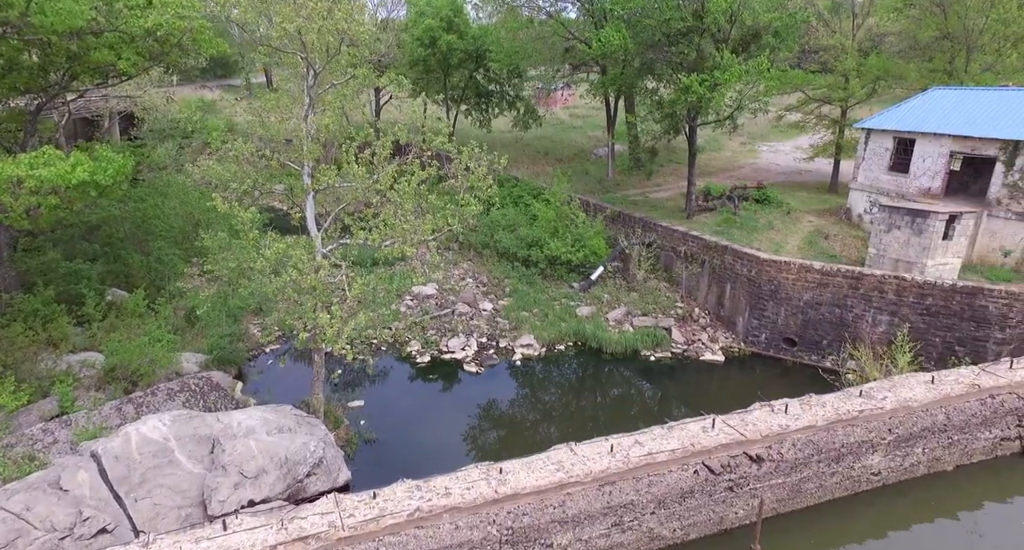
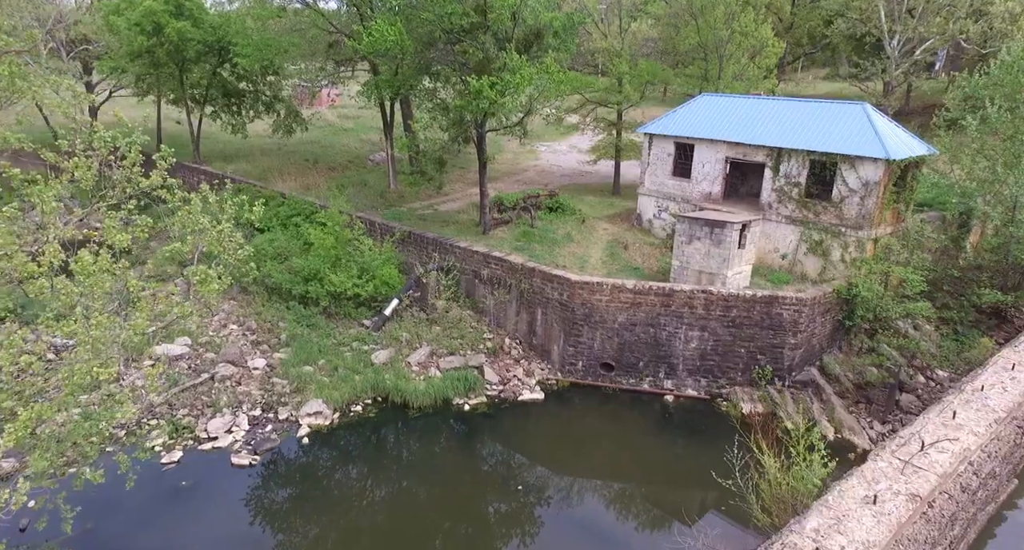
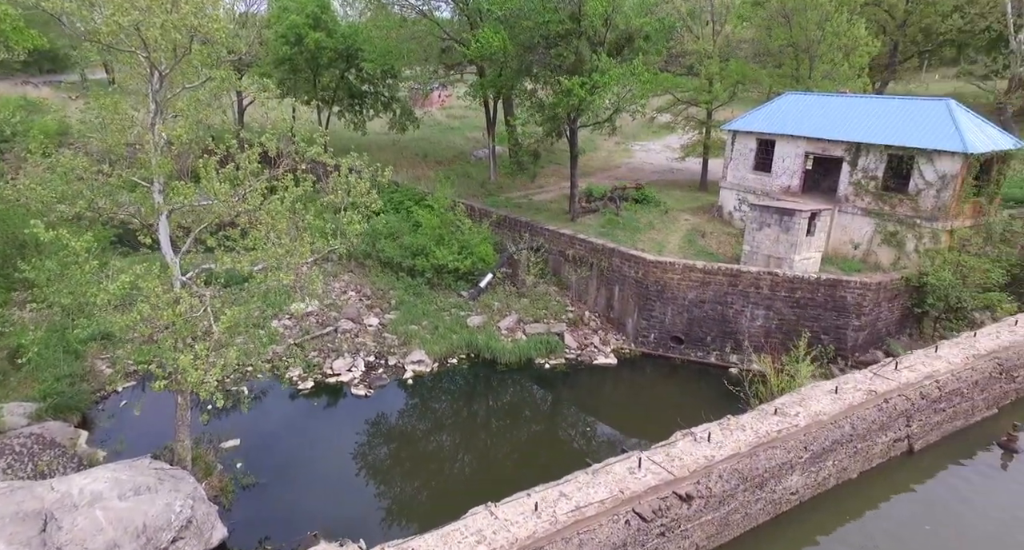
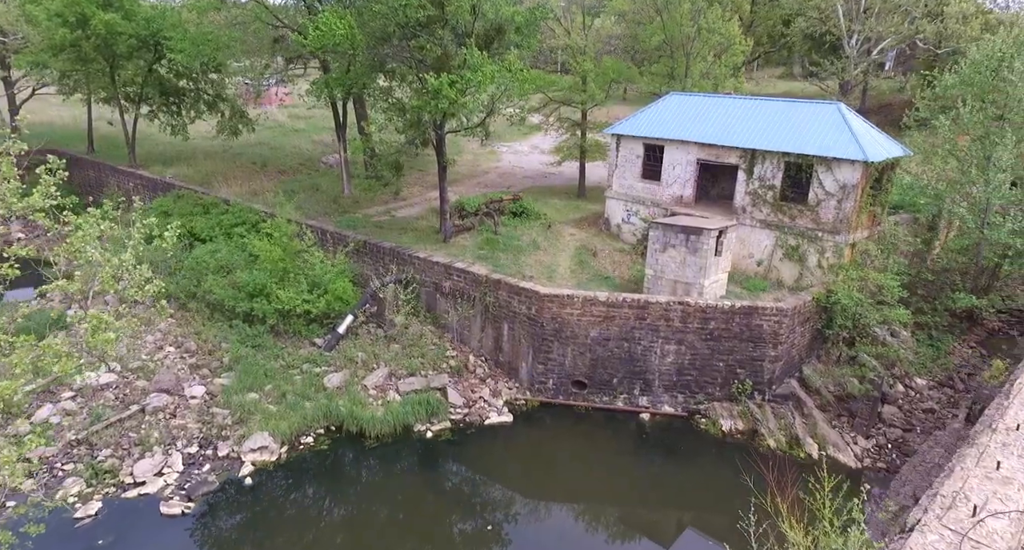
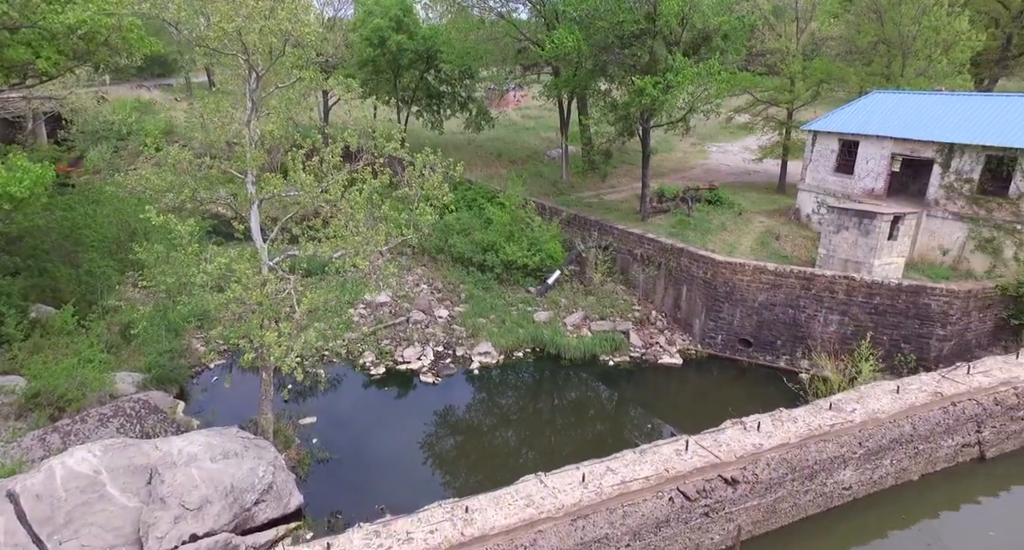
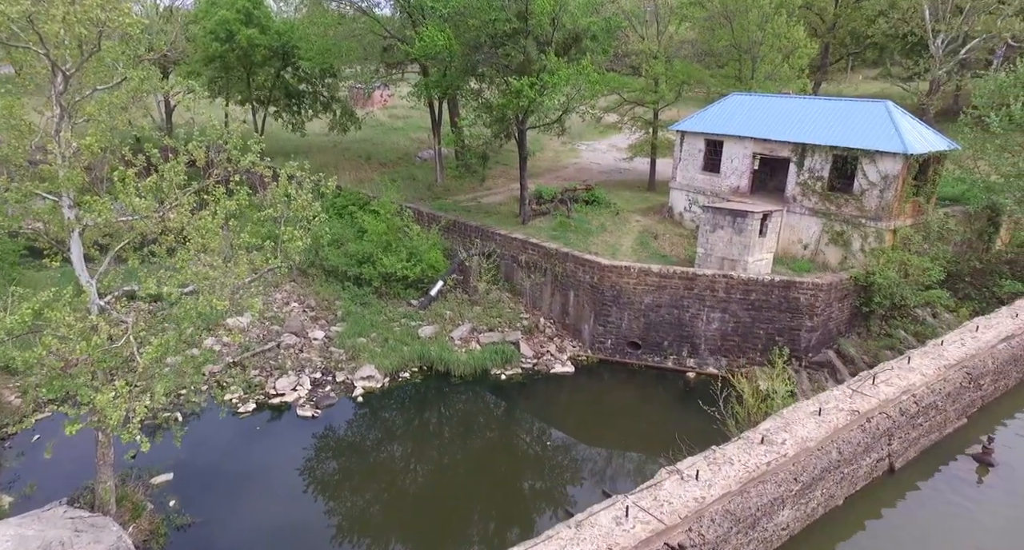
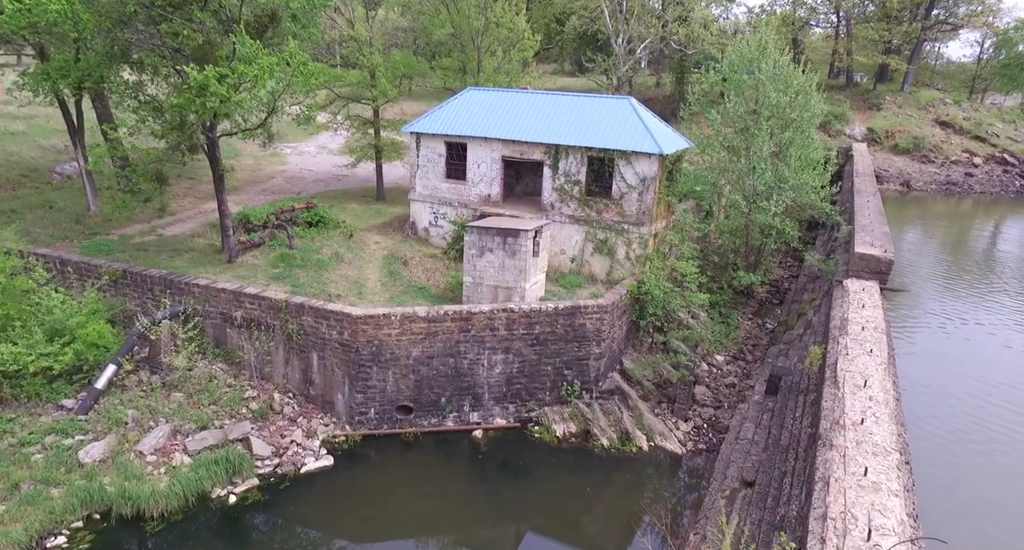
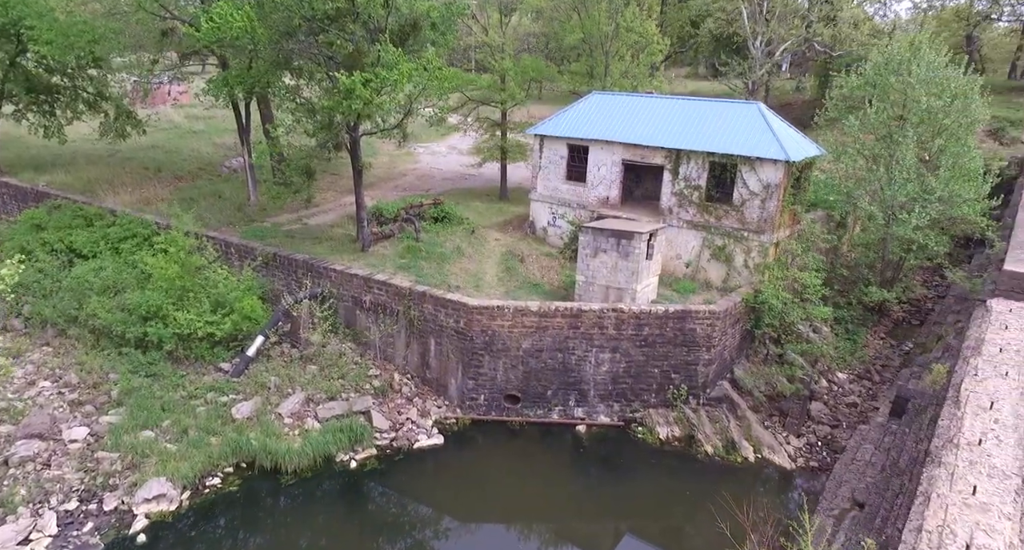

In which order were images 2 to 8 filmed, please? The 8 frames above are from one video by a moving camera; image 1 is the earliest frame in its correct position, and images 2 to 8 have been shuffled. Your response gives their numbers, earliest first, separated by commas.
5, 3, 6, 2, 4, 8, 7
